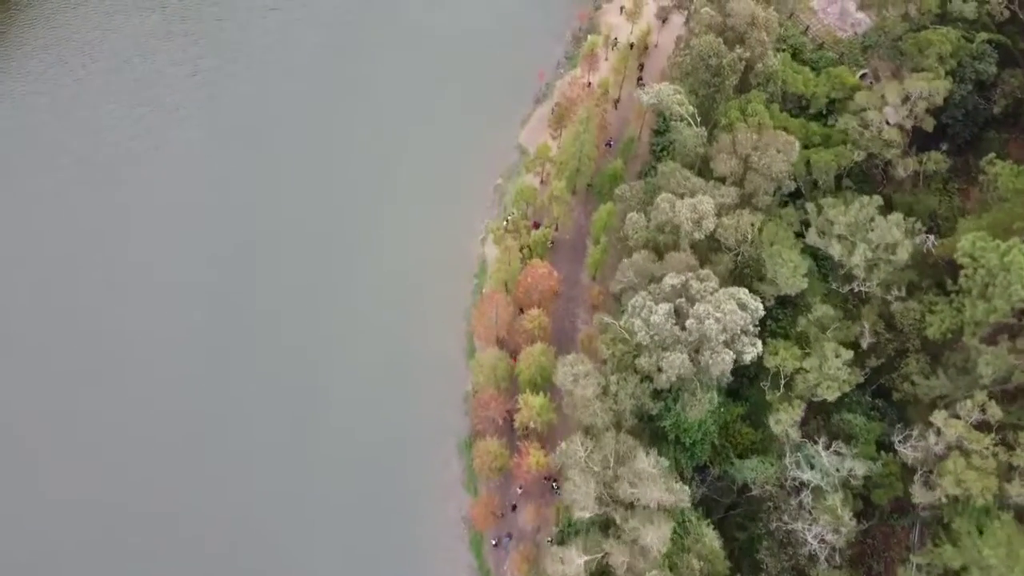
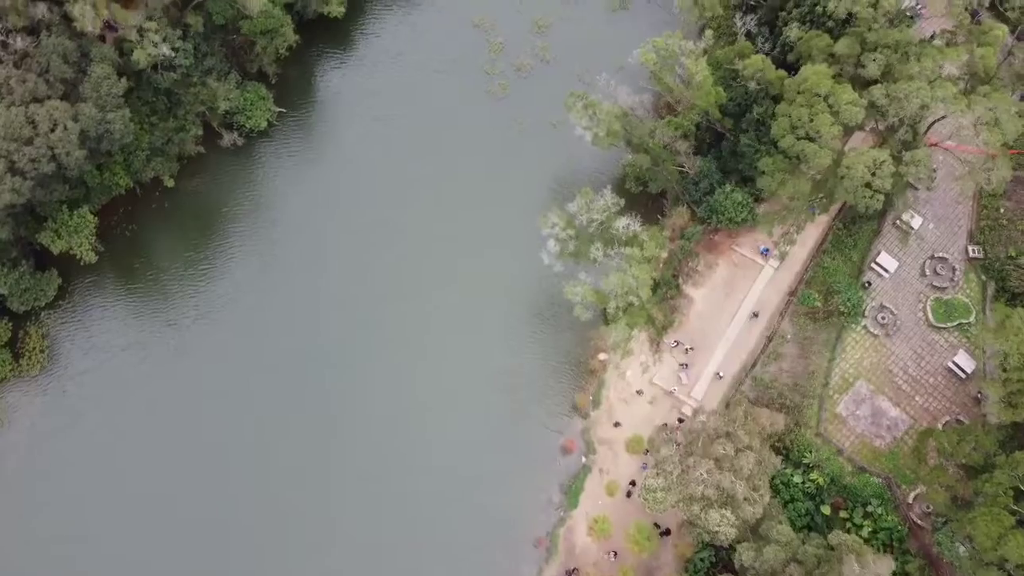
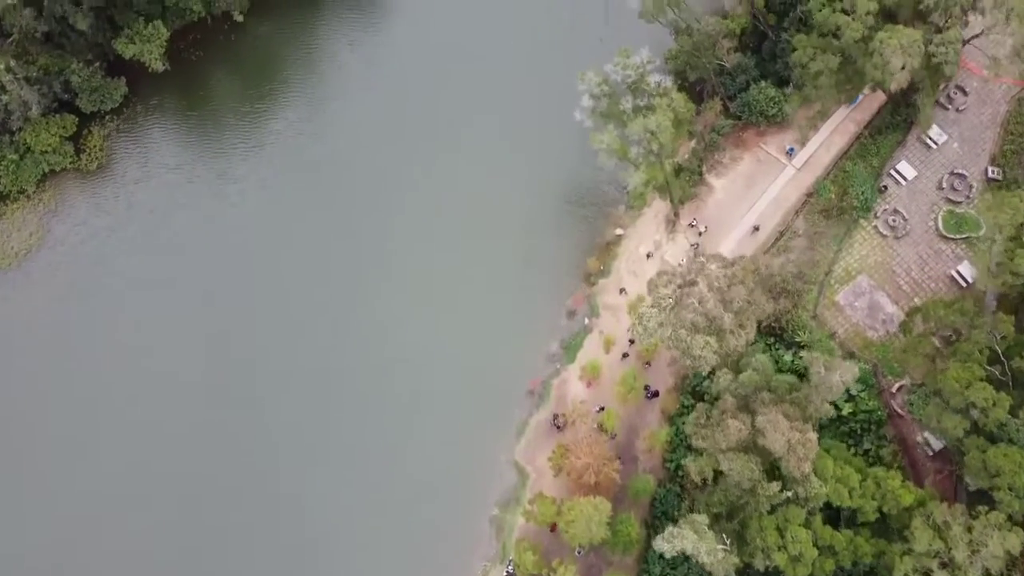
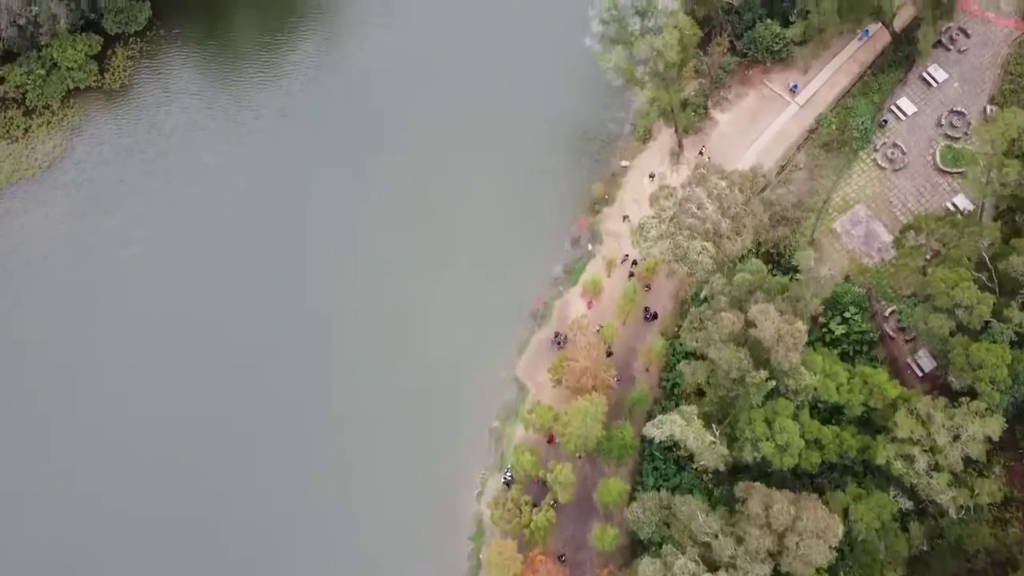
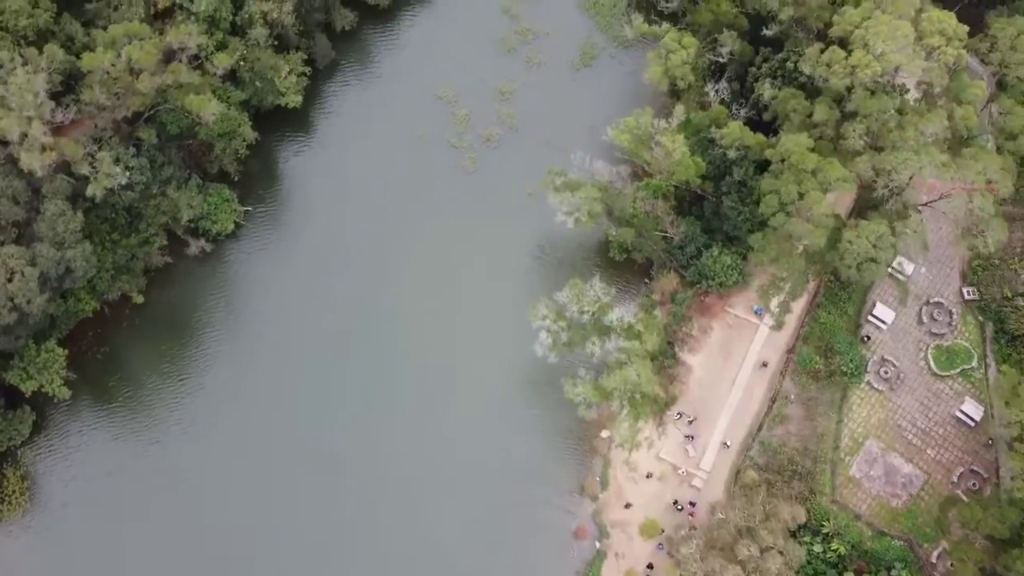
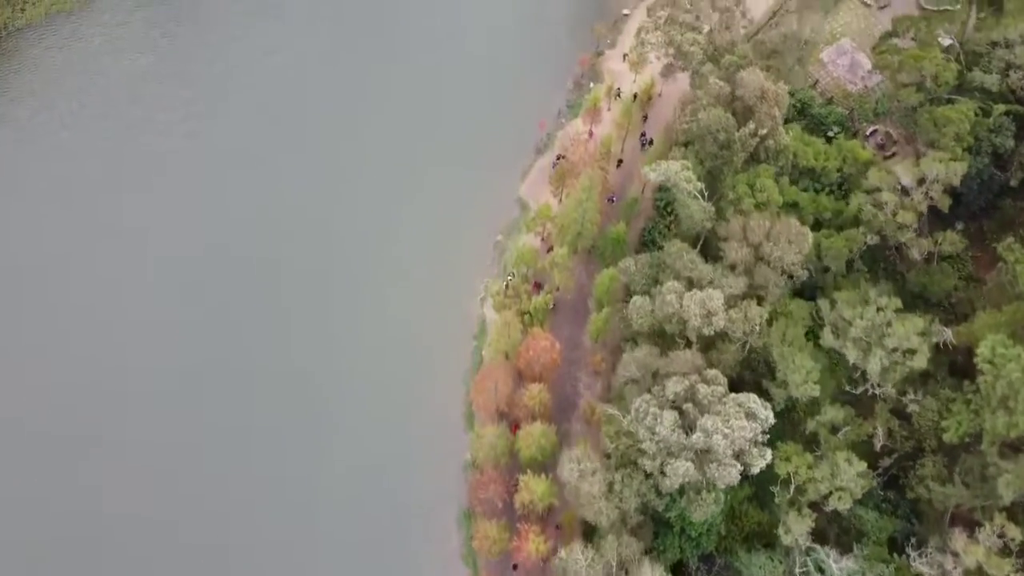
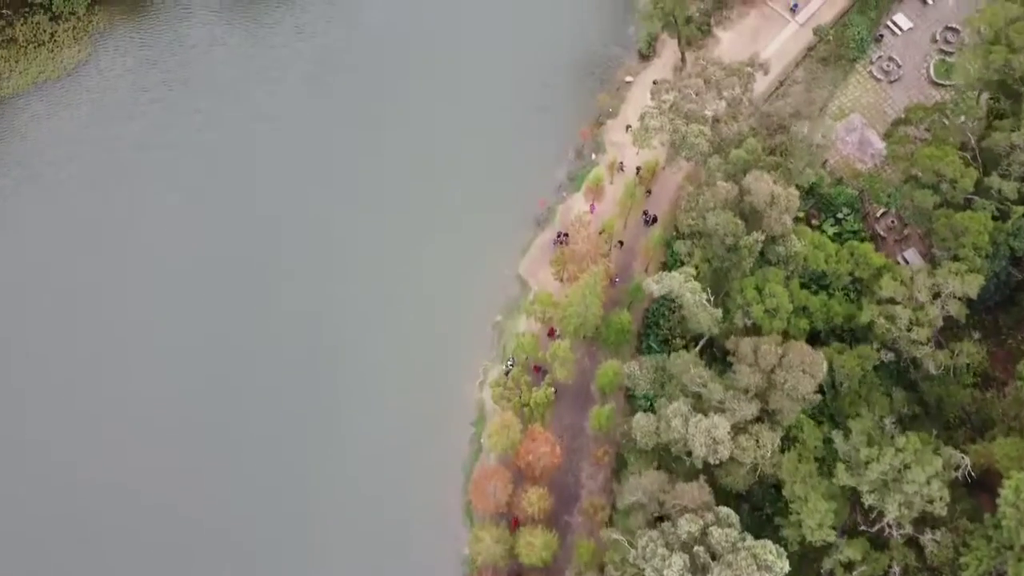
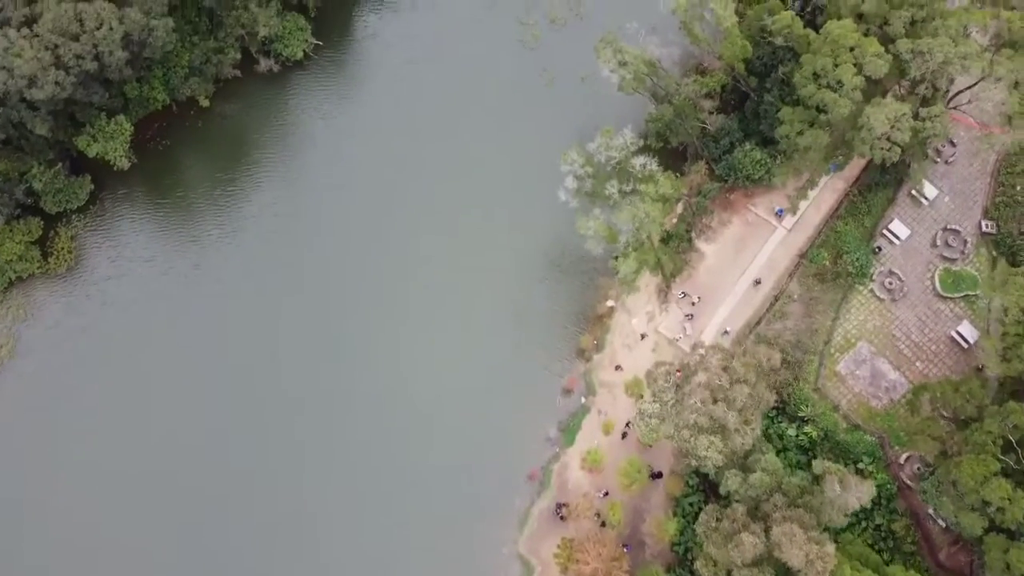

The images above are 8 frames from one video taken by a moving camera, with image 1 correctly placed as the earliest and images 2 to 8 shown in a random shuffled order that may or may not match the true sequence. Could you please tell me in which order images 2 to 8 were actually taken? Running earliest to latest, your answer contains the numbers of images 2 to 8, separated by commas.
6, 7, 4, 3, 8, 2, 5
